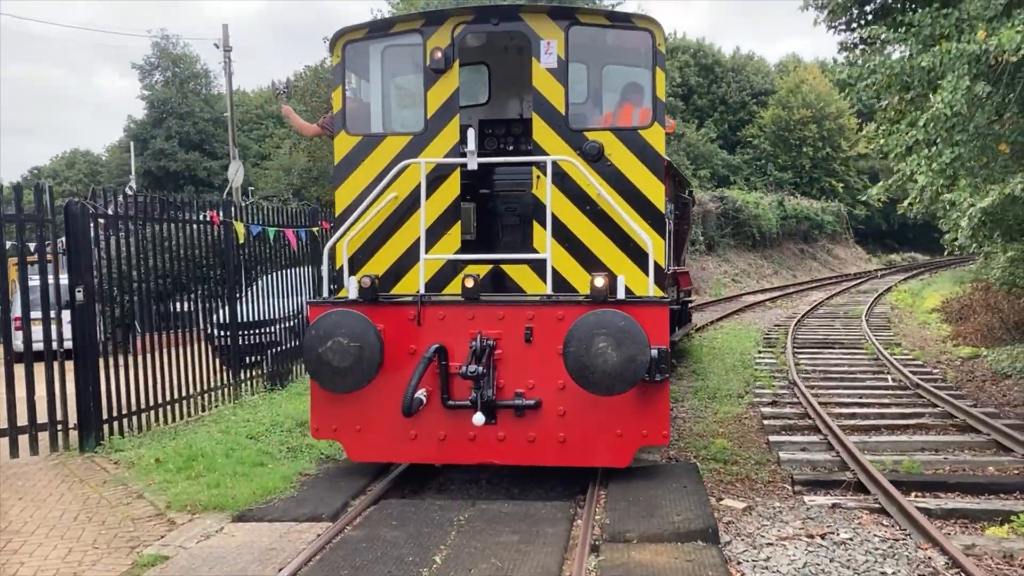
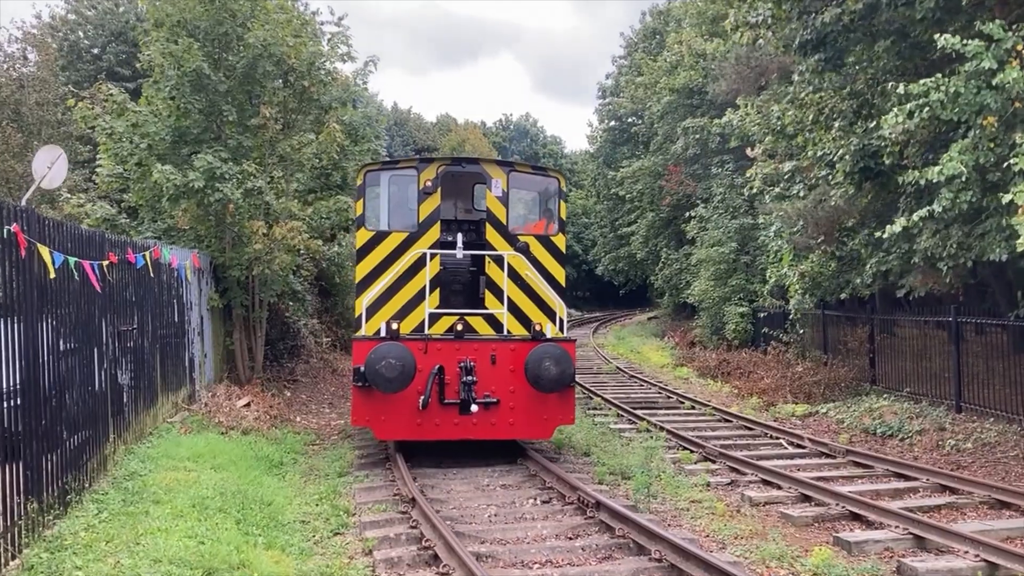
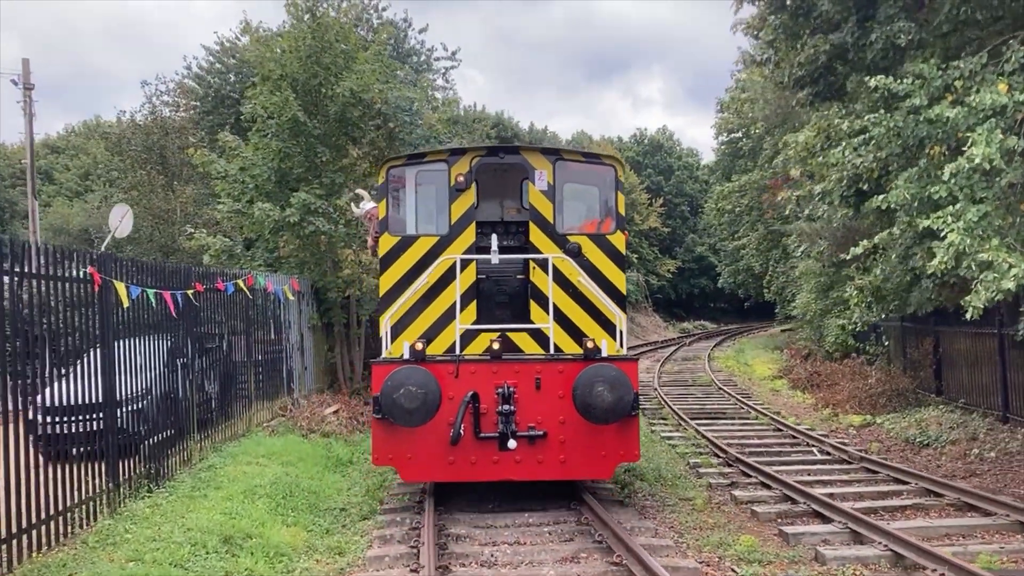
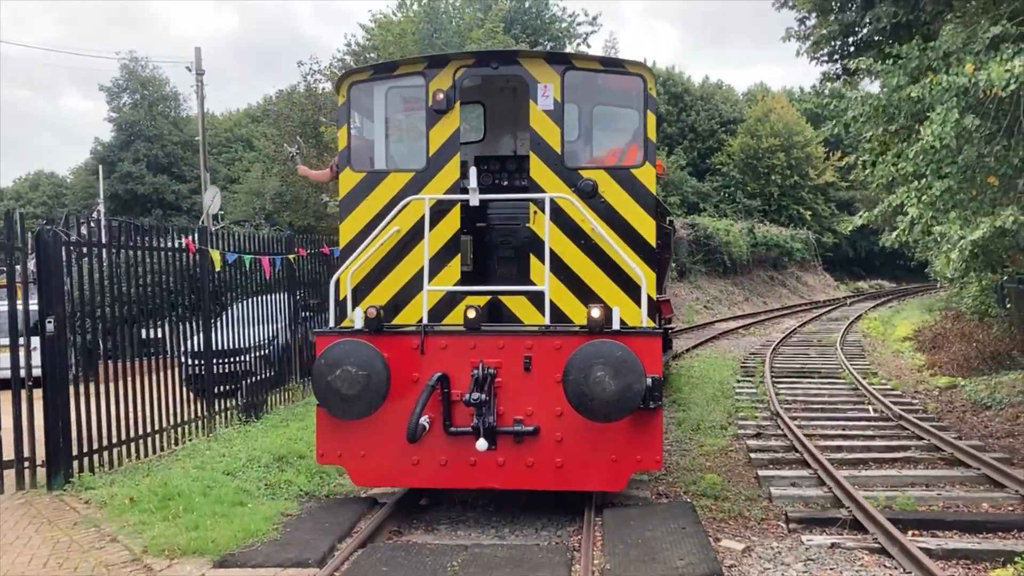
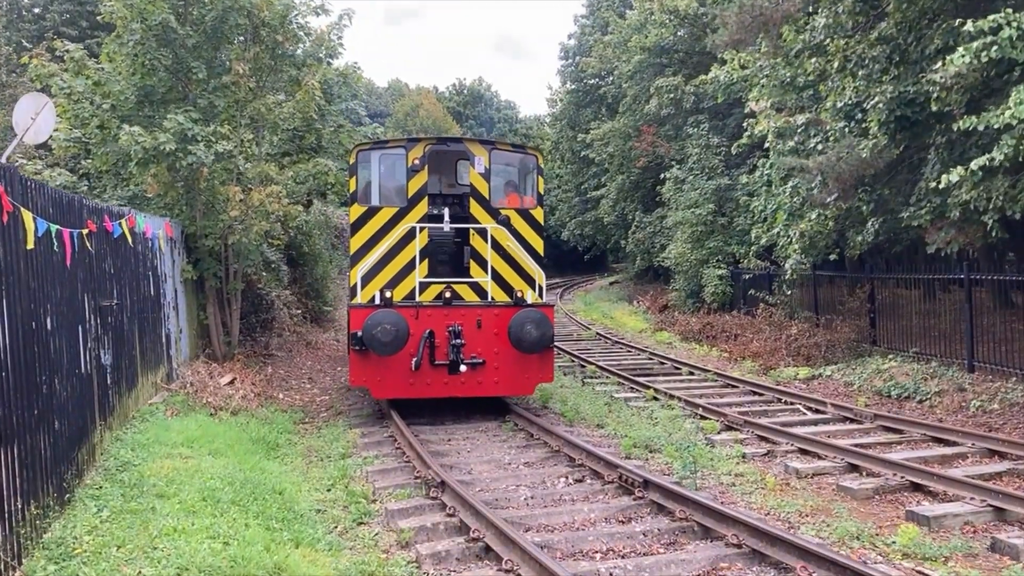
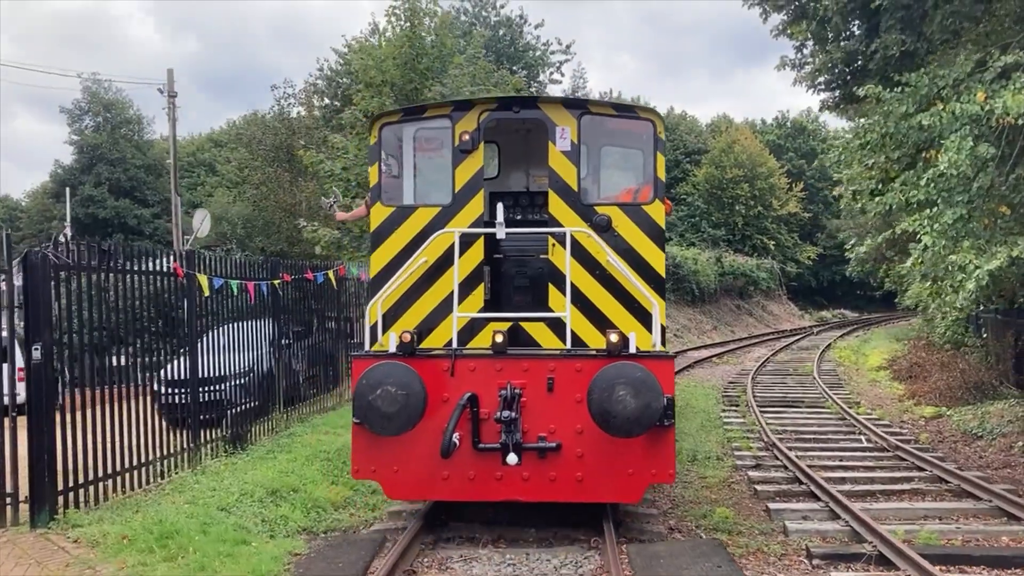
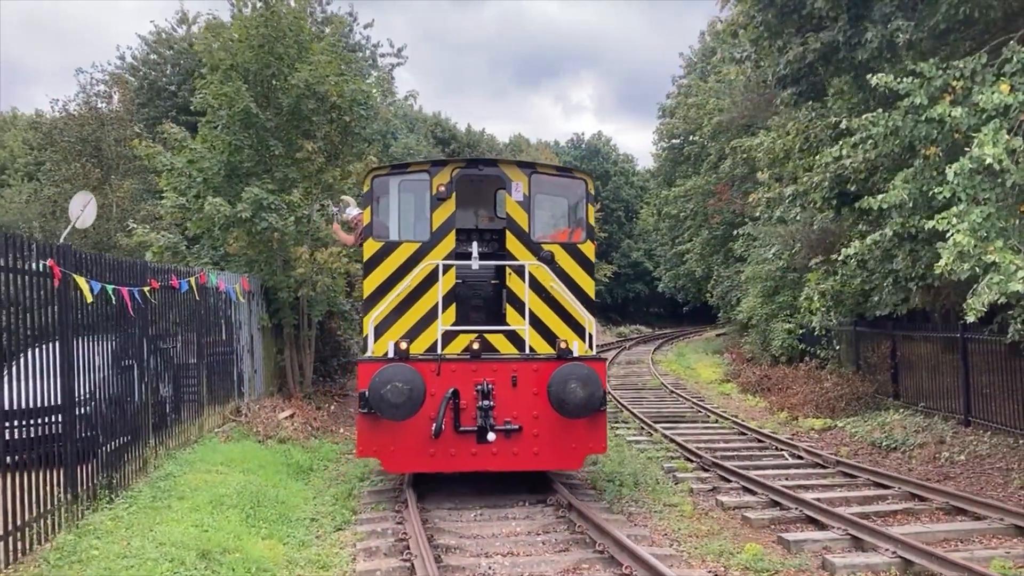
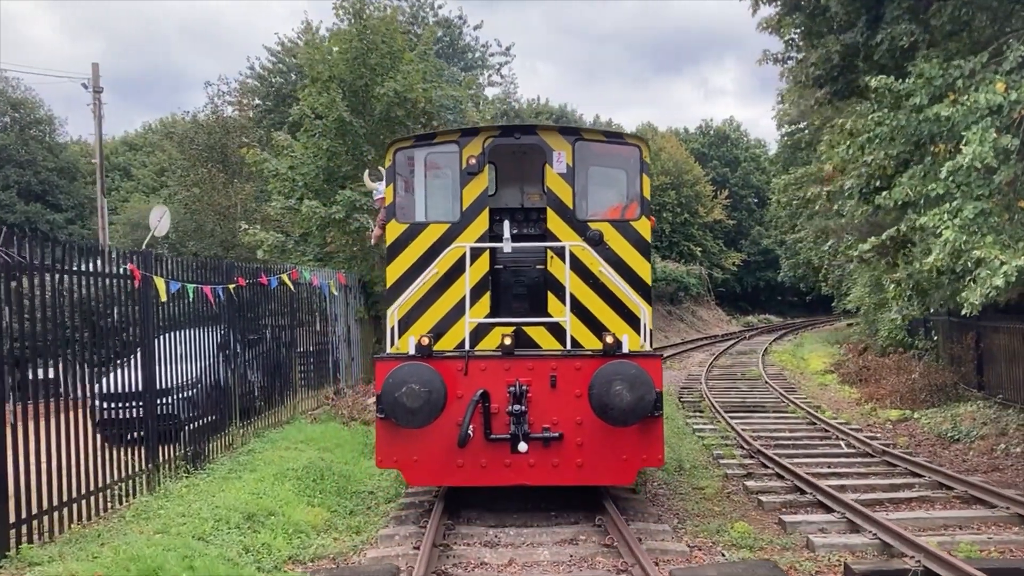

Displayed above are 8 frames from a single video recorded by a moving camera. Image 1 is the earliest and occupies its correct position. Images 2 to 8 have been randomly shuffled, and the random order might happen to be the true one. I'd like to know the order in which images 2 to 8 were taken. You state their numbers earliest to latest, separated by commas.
4, 6, 8, 3, 7, 2, 5
